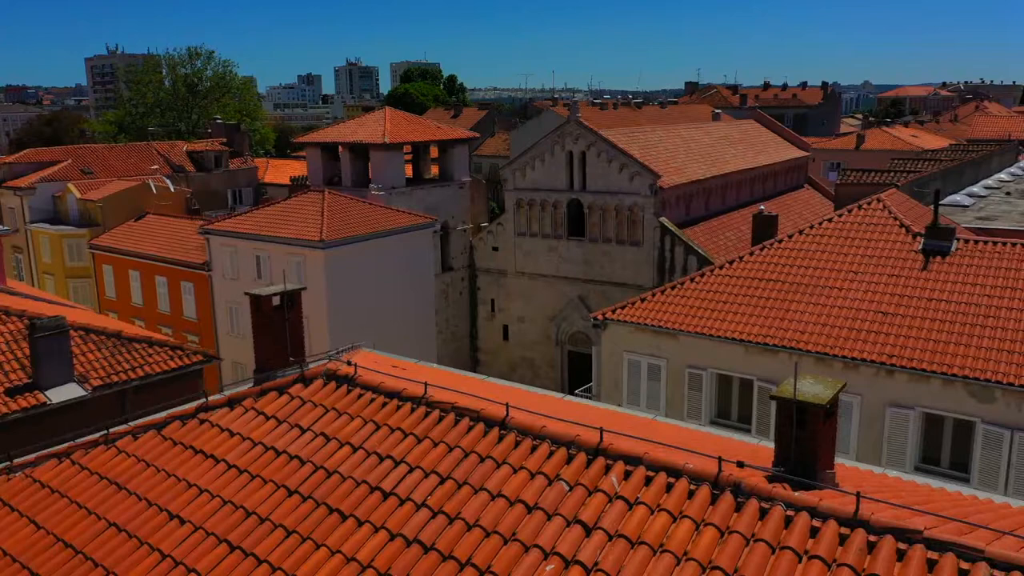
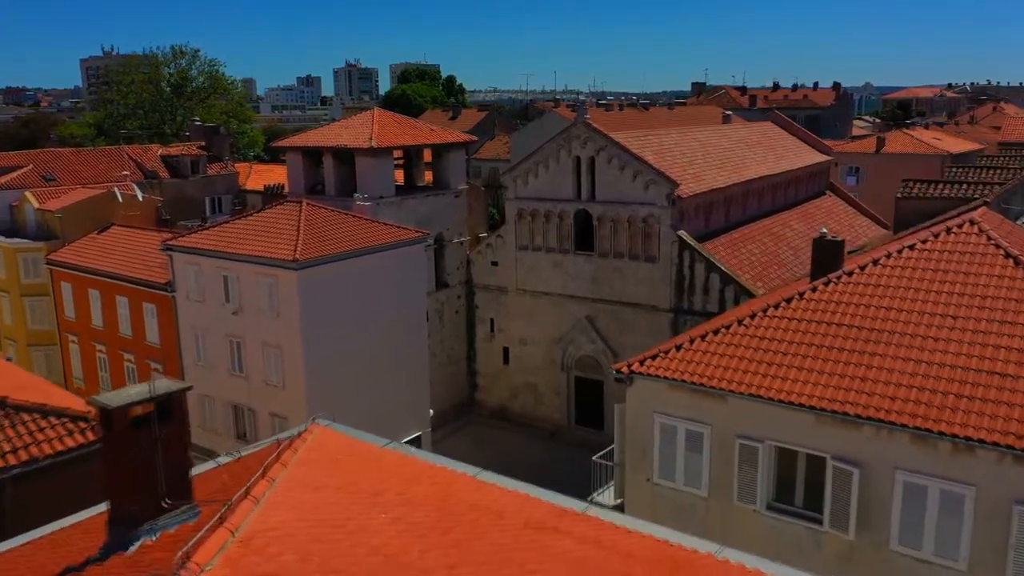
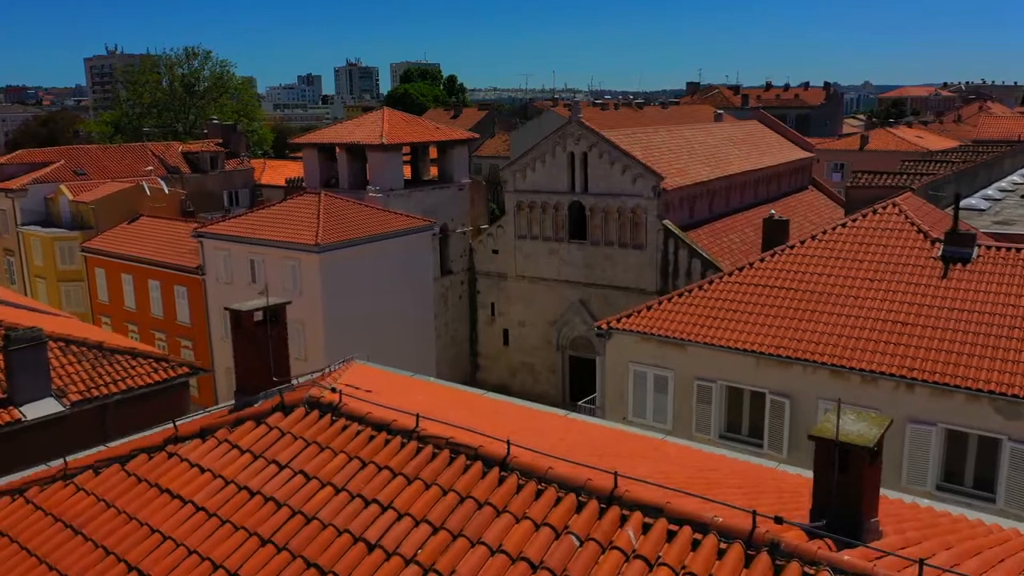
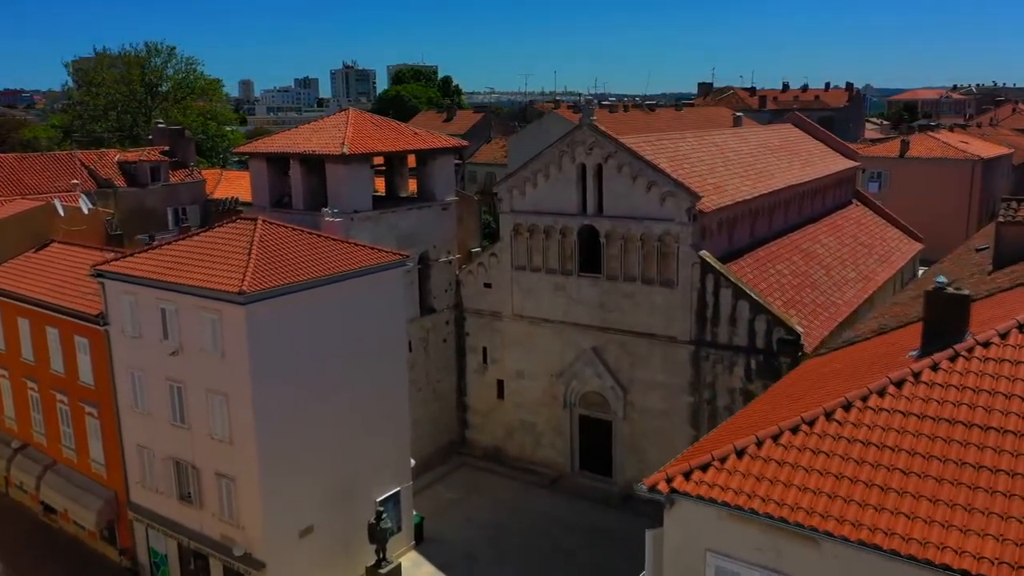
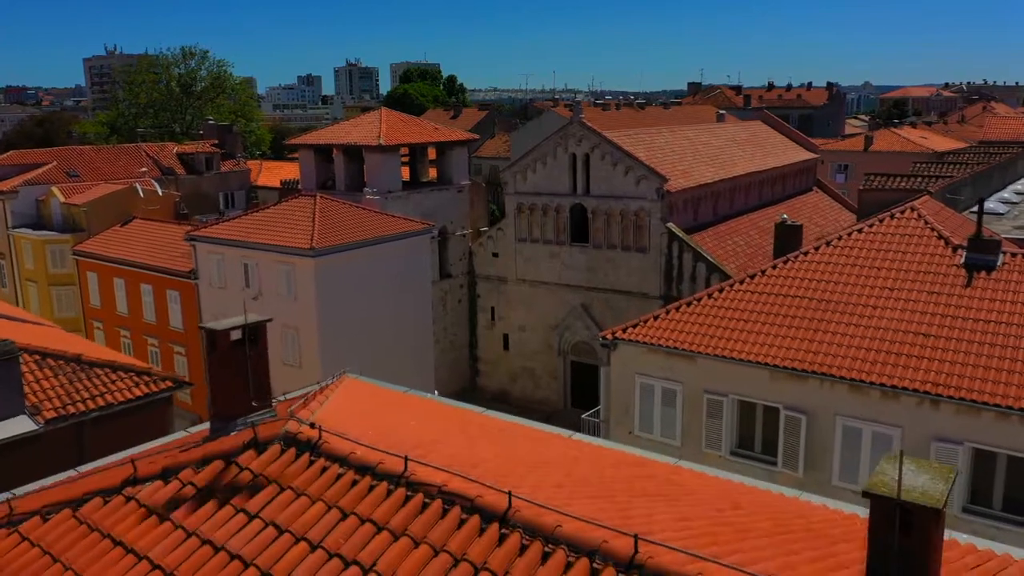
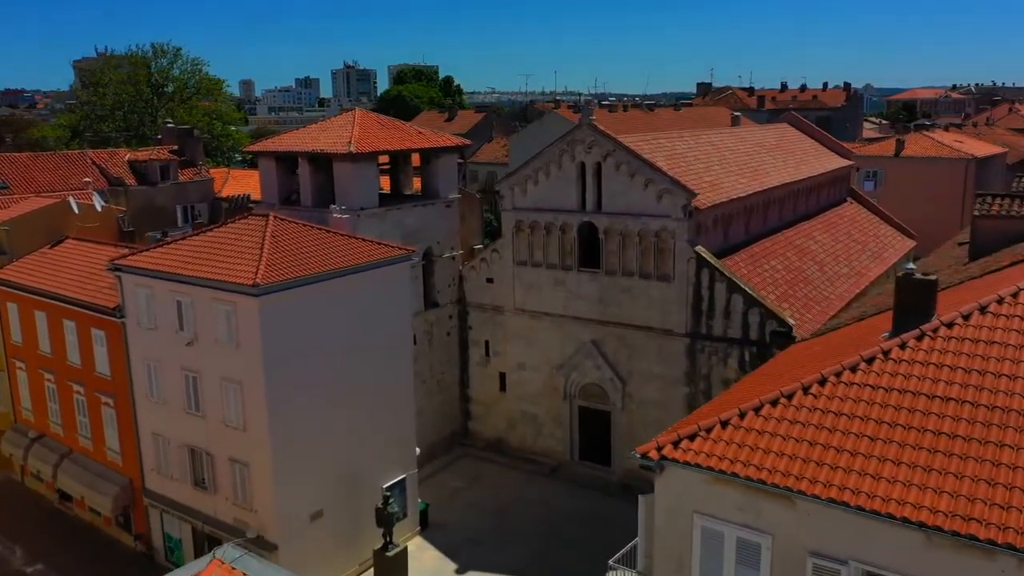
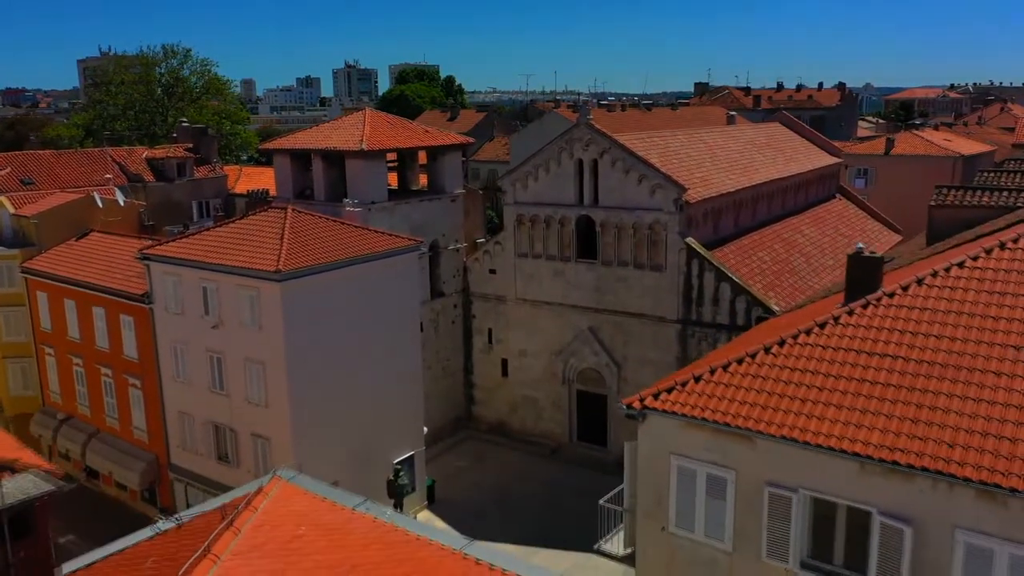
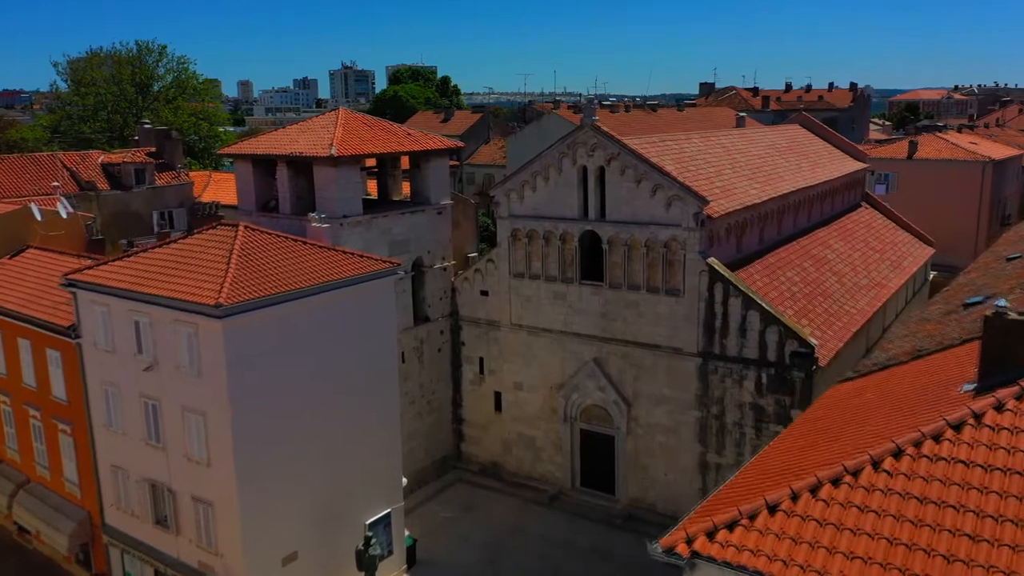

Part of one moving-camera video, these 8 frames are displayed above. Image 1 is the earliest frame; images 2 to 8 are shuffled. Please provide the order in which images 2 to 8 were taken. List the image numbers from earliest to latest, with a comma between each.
3, 5, 2, 7, 6, 4, 8
